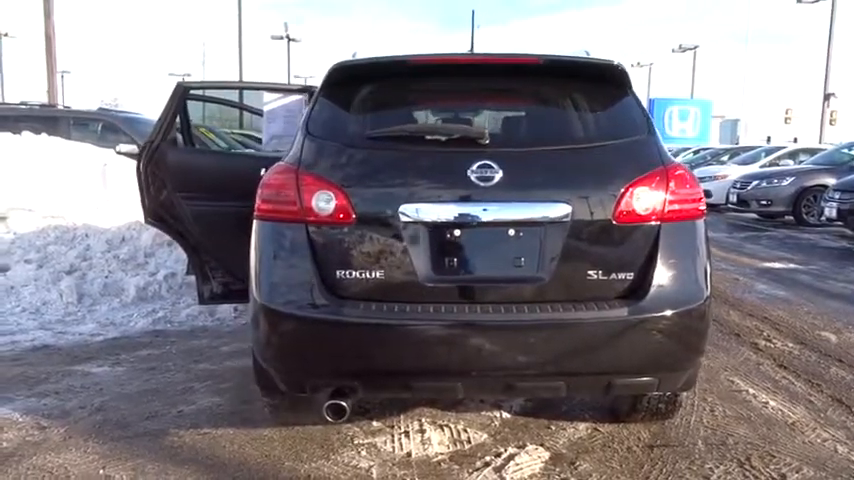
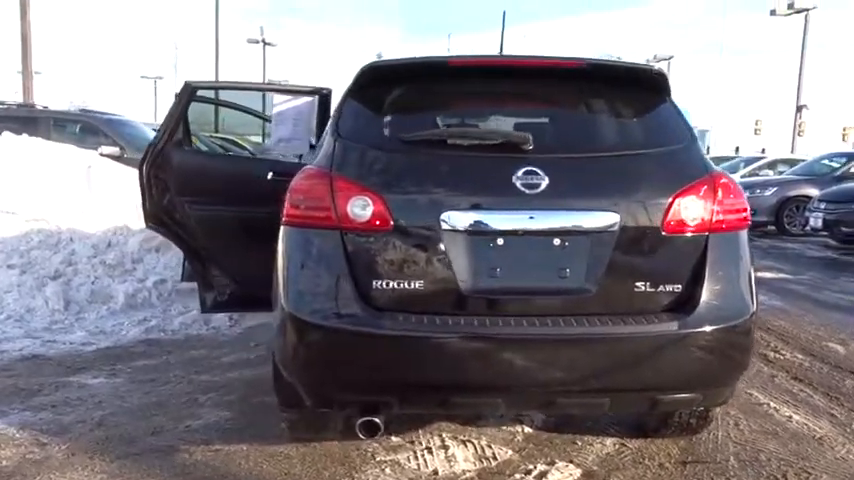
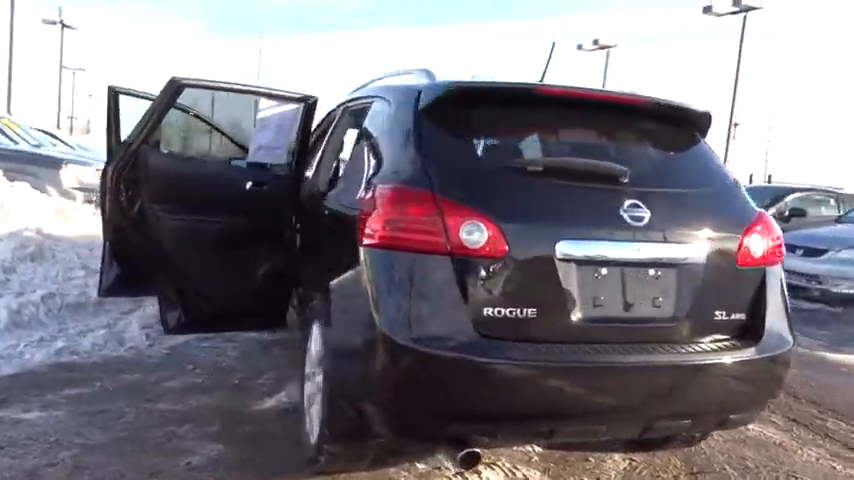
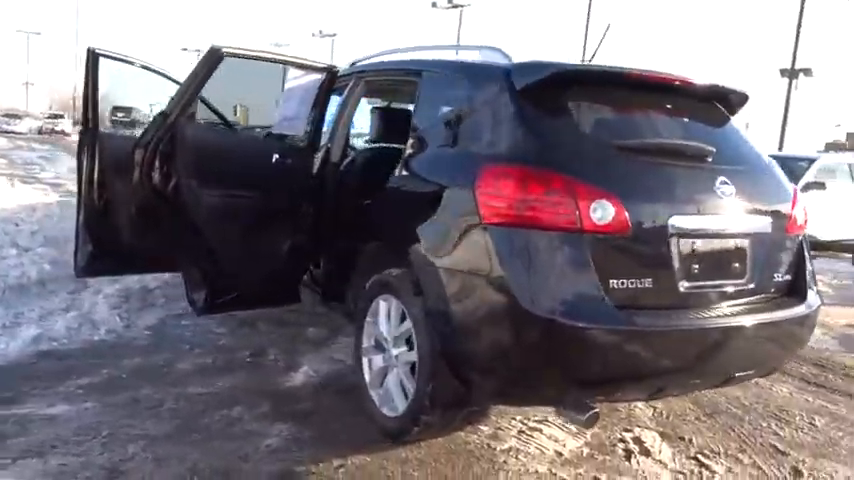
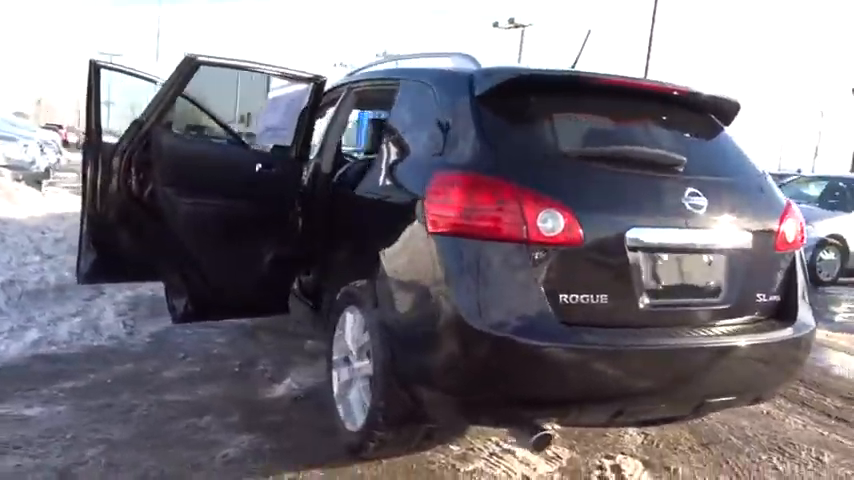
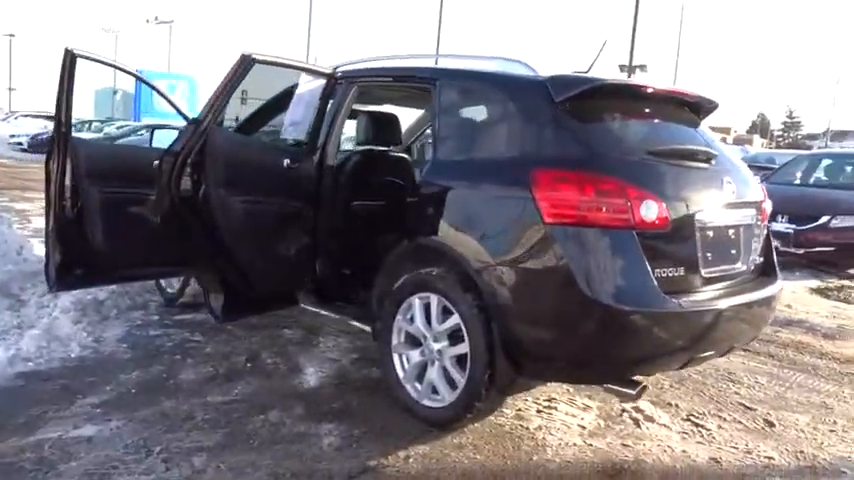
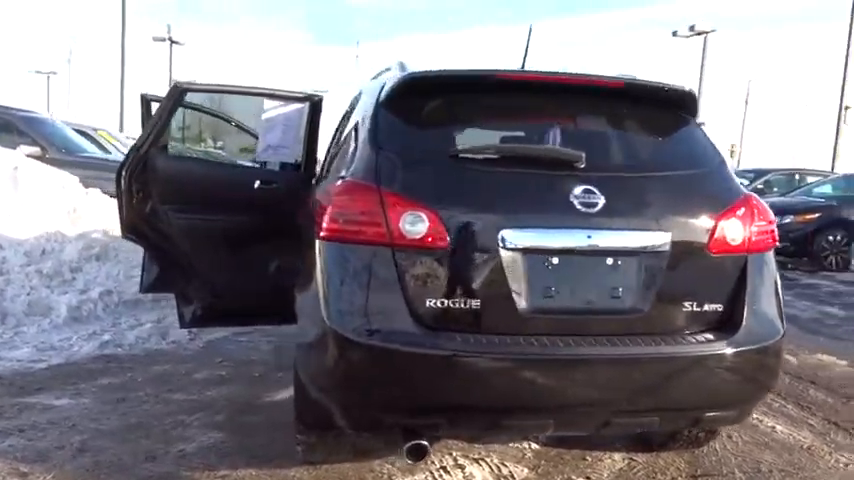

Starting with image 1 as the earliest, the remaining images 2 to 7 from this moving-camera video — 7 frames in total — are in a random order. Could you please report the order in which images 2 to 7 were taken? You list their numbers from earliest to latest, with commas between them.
2, 7, 3, 5, 4, 6
